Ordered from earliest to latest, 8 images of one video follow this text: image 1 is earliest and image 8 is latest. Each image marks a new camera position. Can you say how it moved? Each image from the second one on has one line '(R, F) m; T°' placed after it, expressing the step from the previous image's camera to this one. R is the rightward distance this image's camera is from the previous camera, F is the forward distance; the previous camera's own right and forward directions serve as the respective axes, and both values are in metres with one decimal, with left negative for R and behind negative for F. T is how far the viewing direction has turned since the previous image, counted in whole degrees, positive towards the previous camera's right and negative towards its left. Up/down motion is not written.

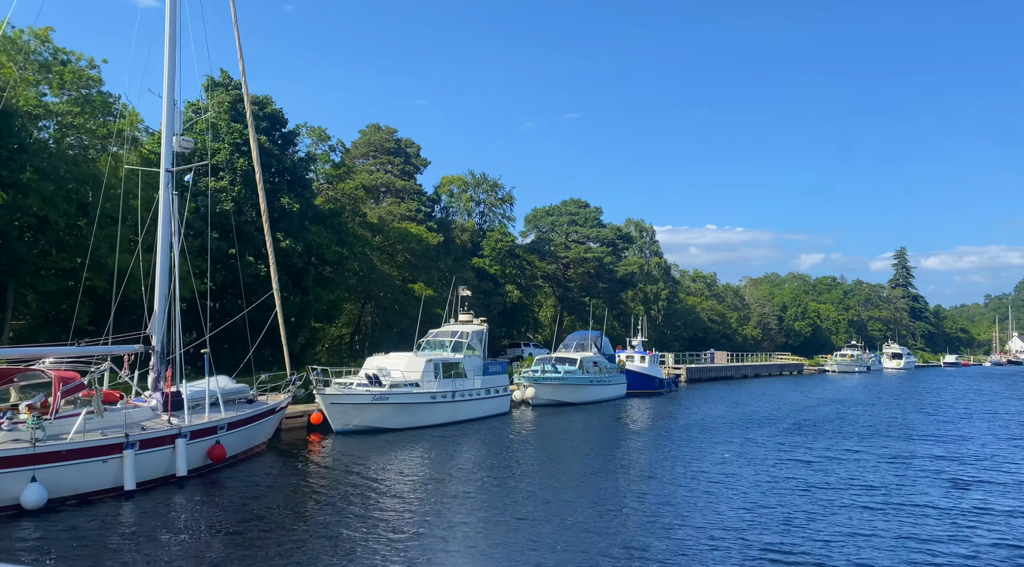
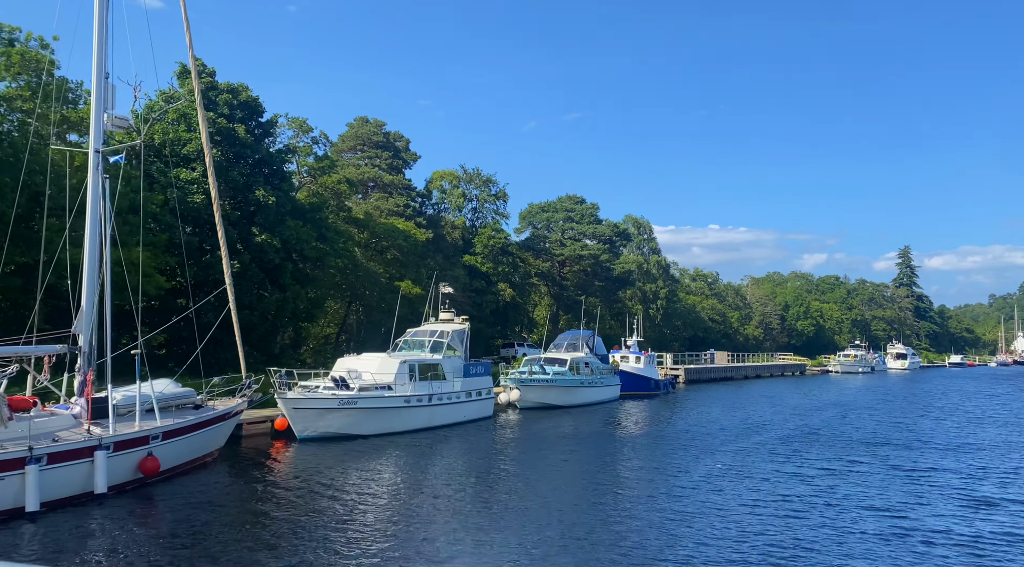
(+0.8, +2.0) m; 0°
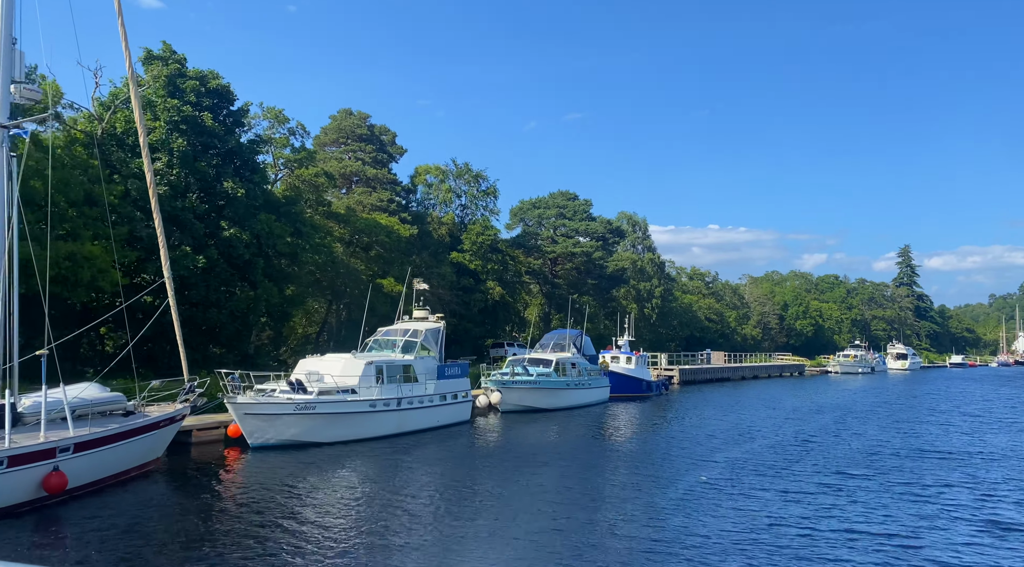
(+0.8, +2.0) m; 0°
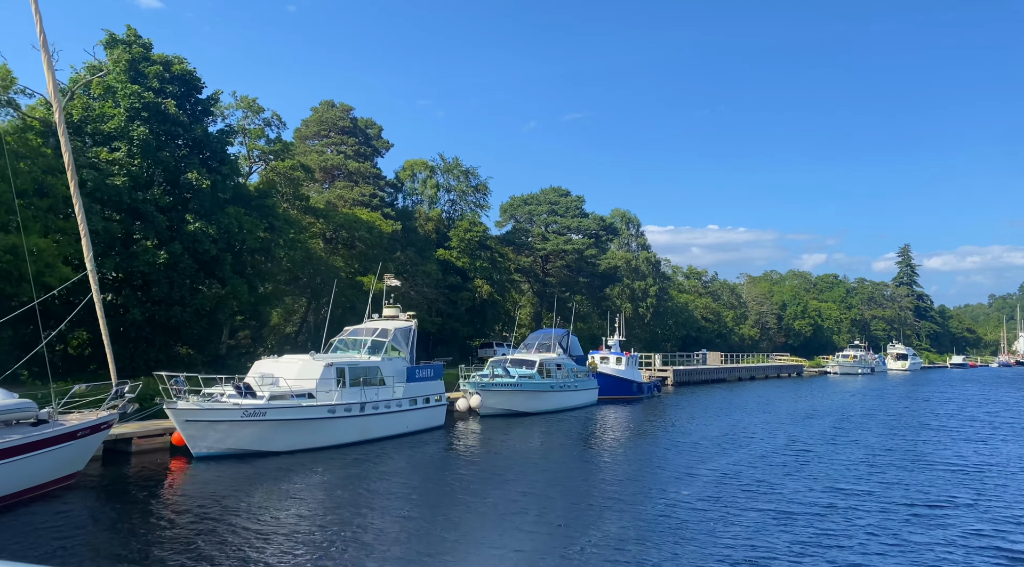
(+0.8, +2.0) m; 0°
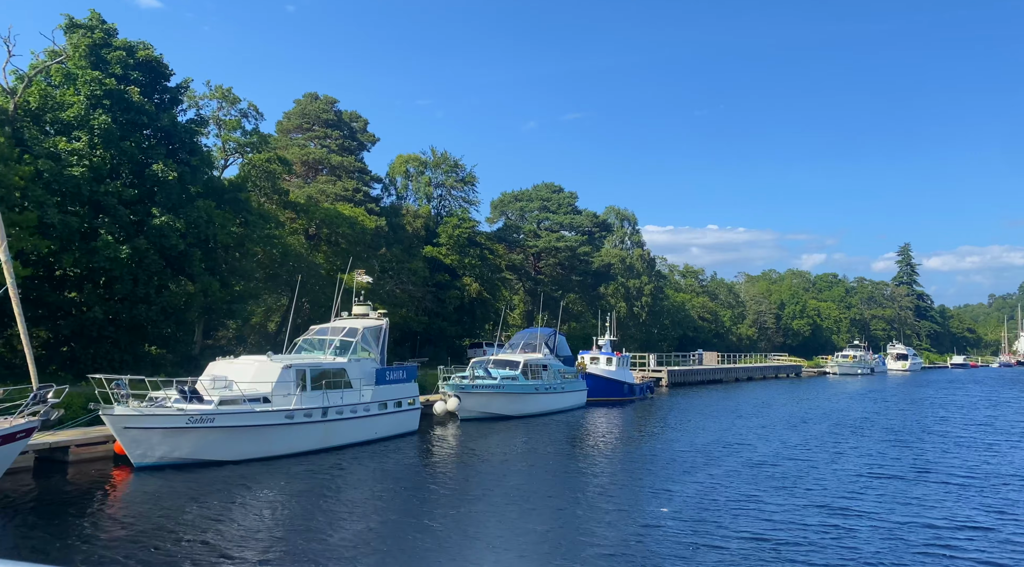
(+0.7, +1.8) m; 0°
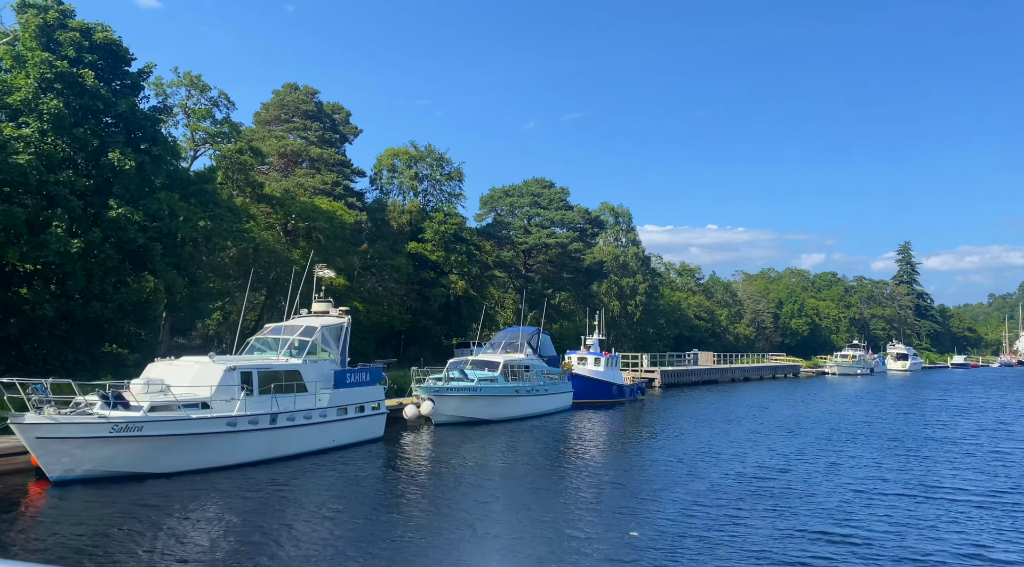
(+0.8, +2.0) m; 0°
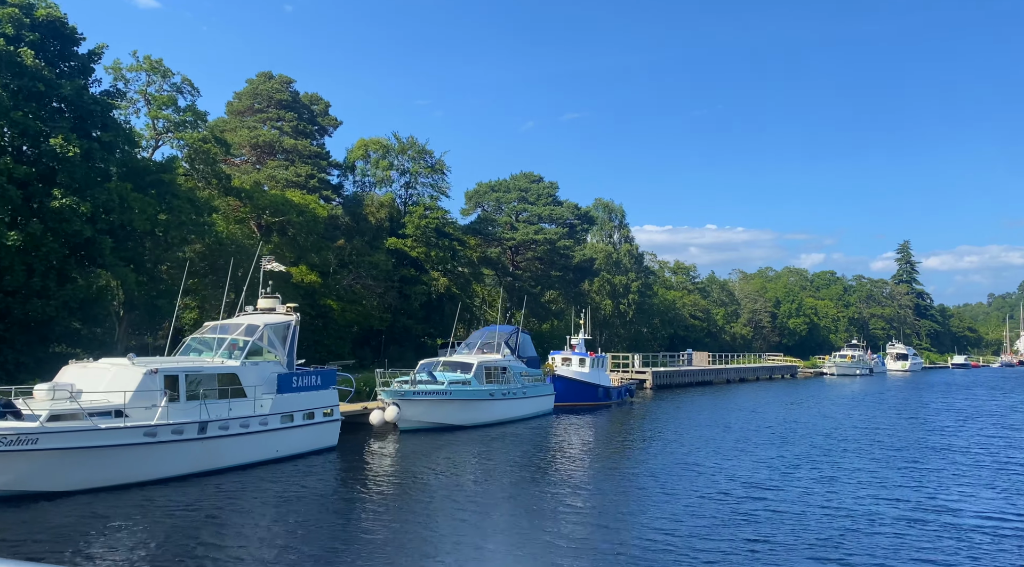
(+1.0, +2.2) m; 0°
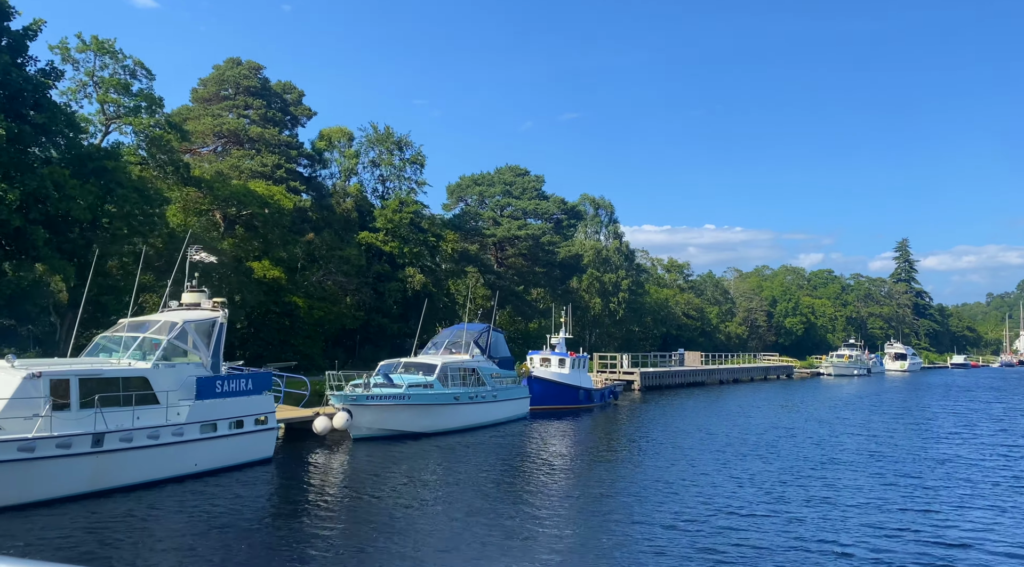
(+1.1, +2.5) m; 0°
